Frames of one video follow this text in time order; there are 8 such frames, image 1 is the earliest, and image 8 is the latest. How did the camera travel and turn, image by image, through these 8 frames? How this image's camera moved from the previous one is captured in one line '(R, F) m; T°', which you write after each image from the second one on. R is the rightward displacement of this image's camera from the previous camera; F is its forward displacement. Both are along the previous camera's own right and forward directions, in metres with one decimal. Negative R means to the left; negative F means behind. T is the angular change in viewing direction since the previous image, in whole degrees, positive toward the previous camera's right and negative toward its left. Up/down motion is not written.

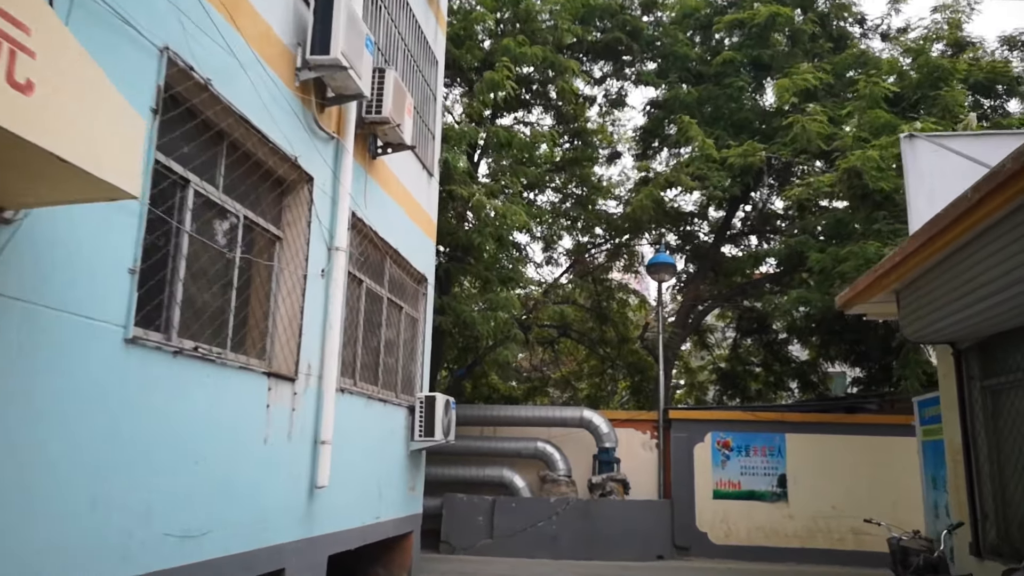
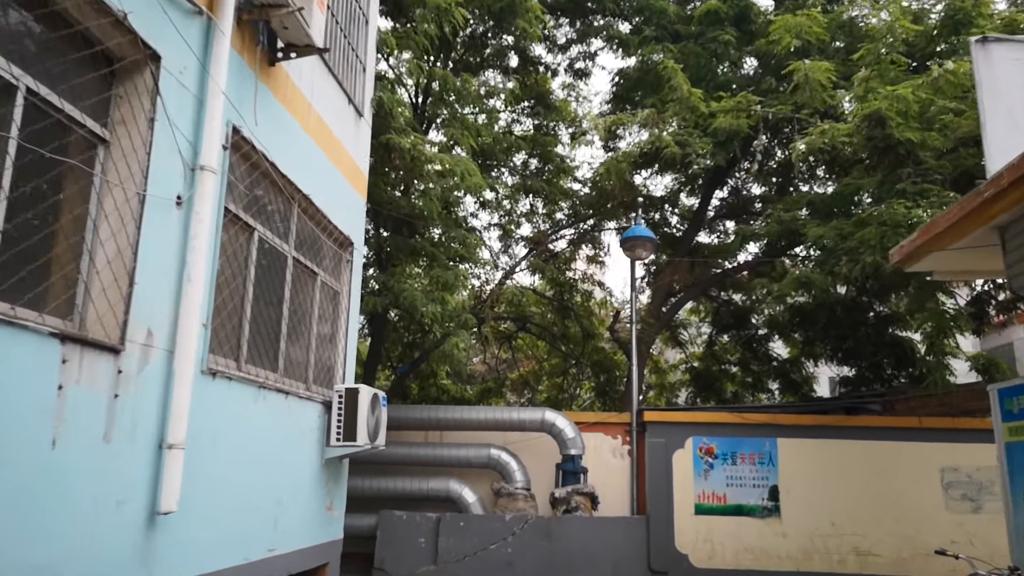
(+0.1, +1.6) m; +3°
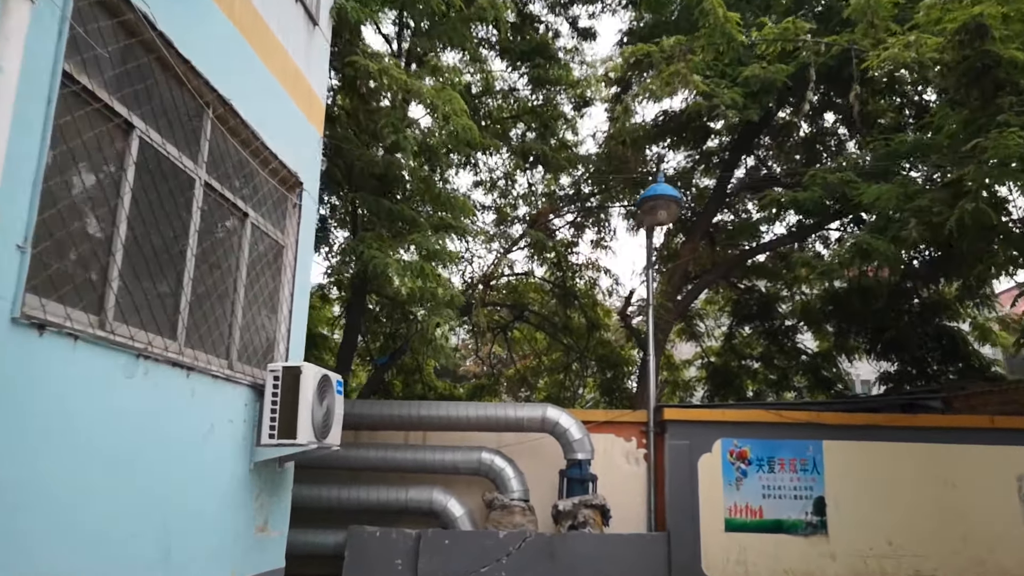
(0.0, +1.5) m; 0°
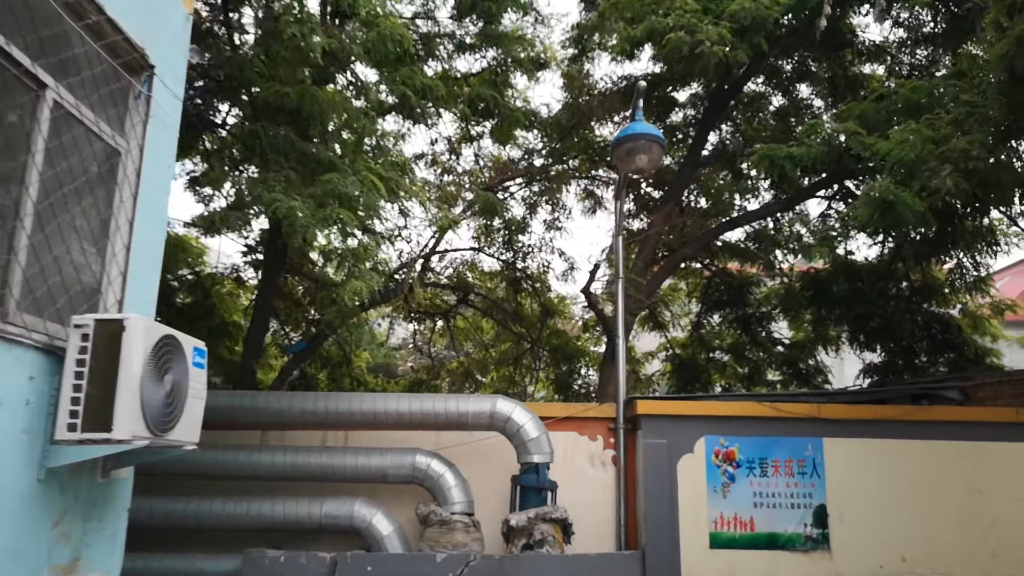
(0.0, +1.4) m; +4°
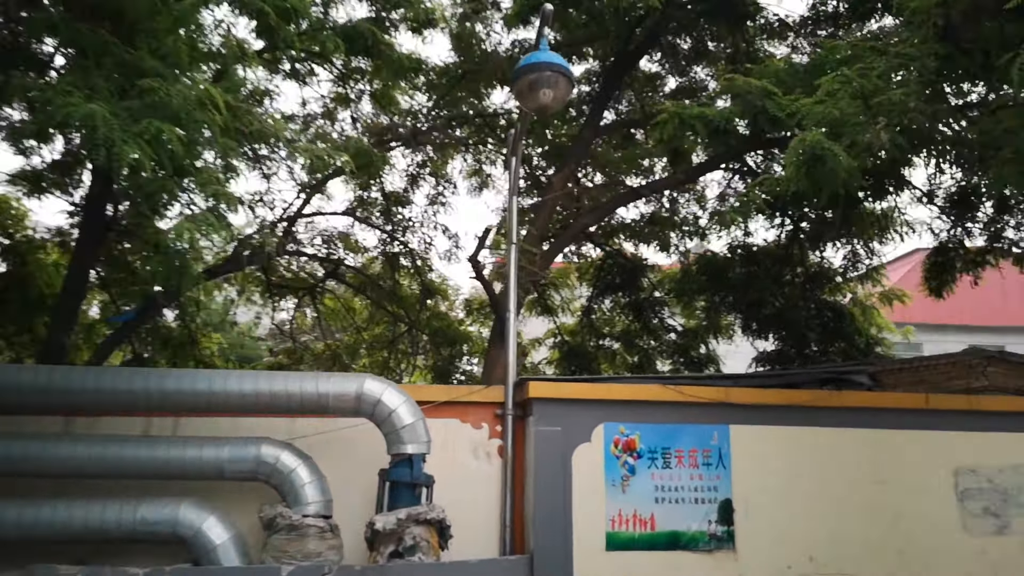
(0.0, +1.0) m; +9°
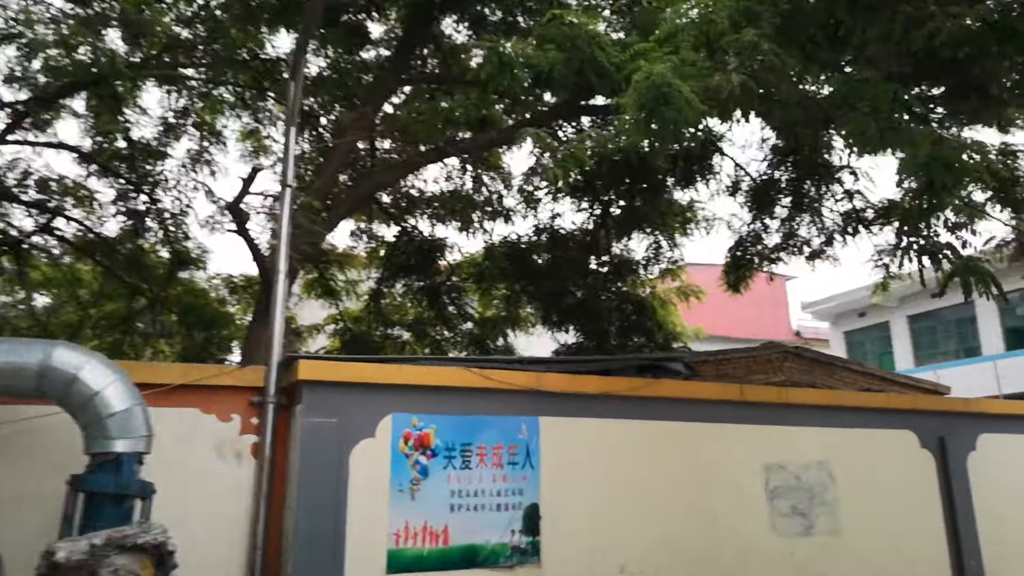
(+0.1, +1.1) m; +16°
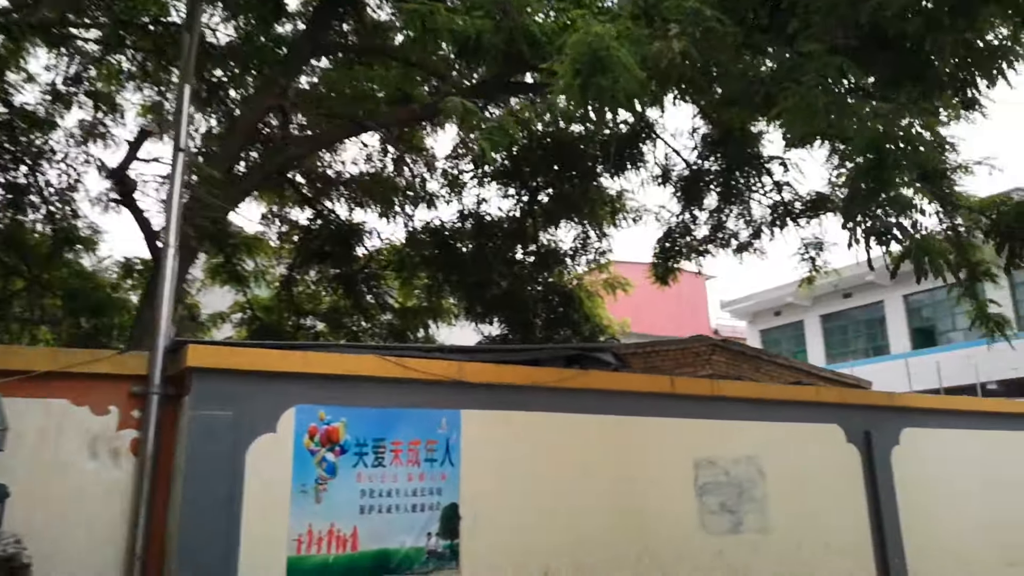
(0.0, +0.4) m; +6°
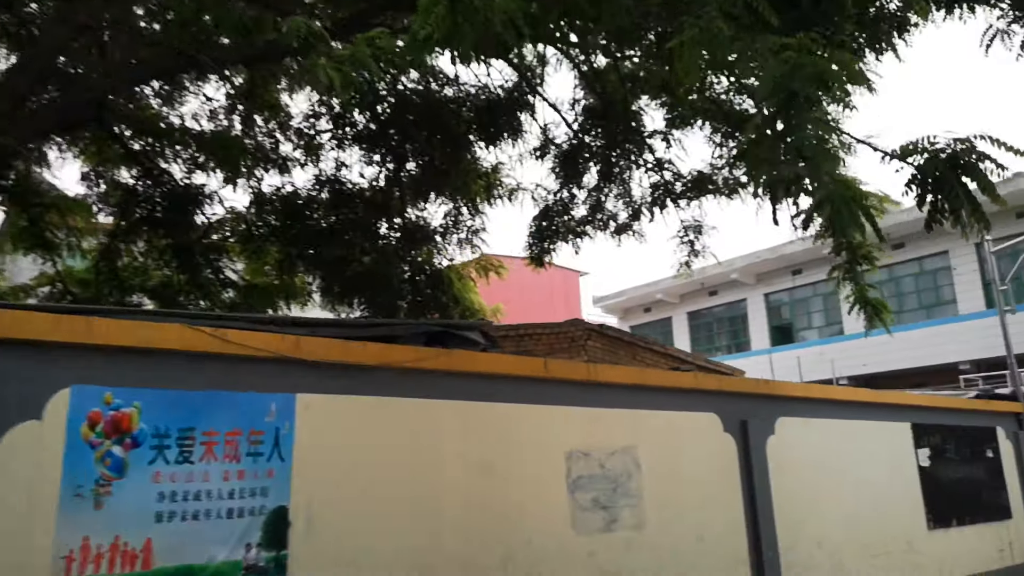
(+0.1, +0.6) m; +9°
